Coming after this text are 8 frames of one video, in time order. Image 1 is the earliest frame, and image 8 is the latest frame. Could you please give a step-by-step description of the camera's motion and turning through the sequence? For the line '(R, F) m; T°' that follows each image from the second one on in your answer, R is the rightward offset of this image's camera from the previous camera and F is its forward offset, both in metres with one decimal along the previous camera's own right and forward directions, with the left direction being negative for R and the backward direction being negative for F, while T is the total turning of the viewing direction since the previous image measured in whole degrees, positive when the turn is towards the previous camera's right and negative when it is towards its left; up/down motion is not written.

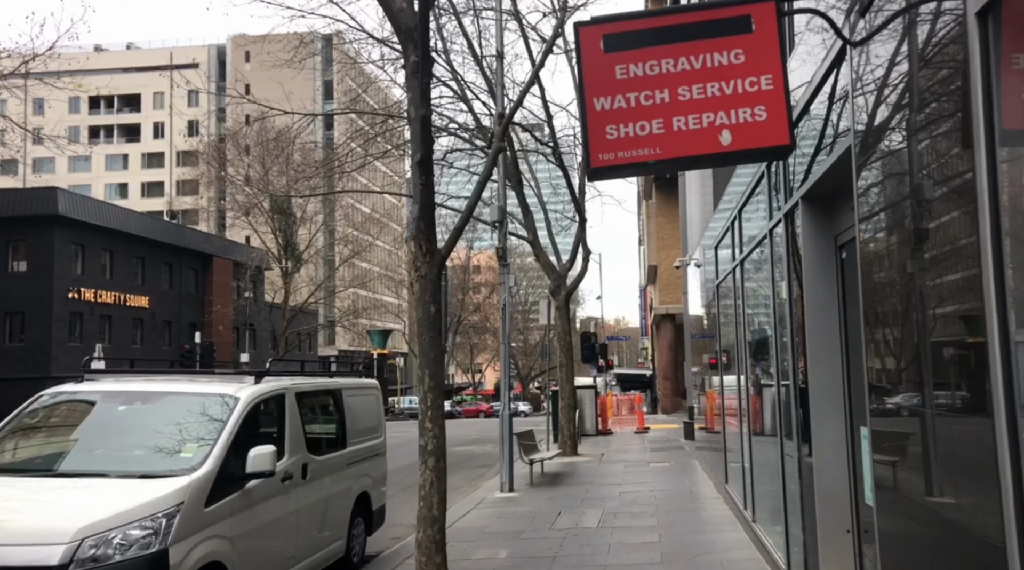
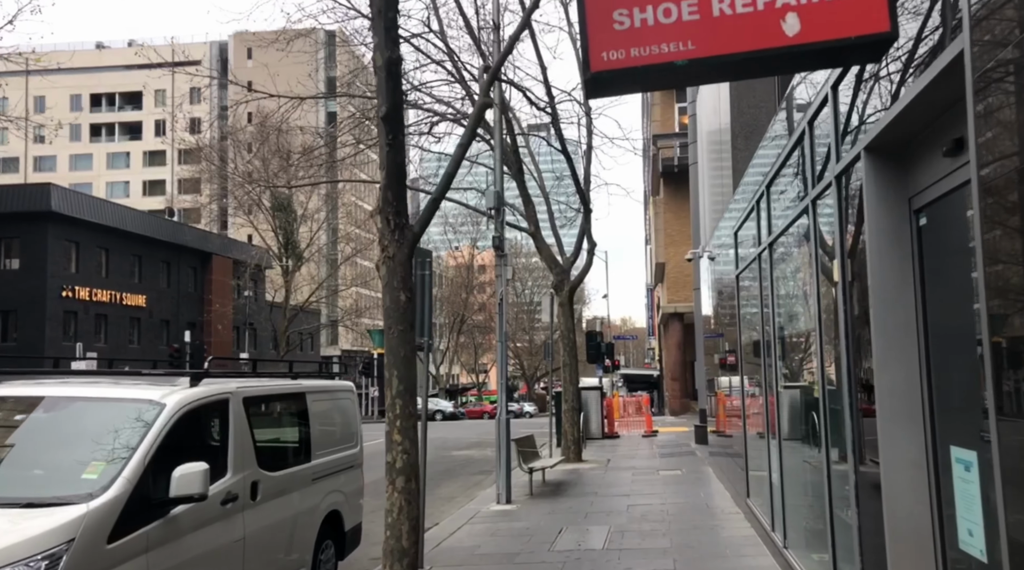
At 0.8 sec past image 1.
(+0.1, +1.0) m; 0°
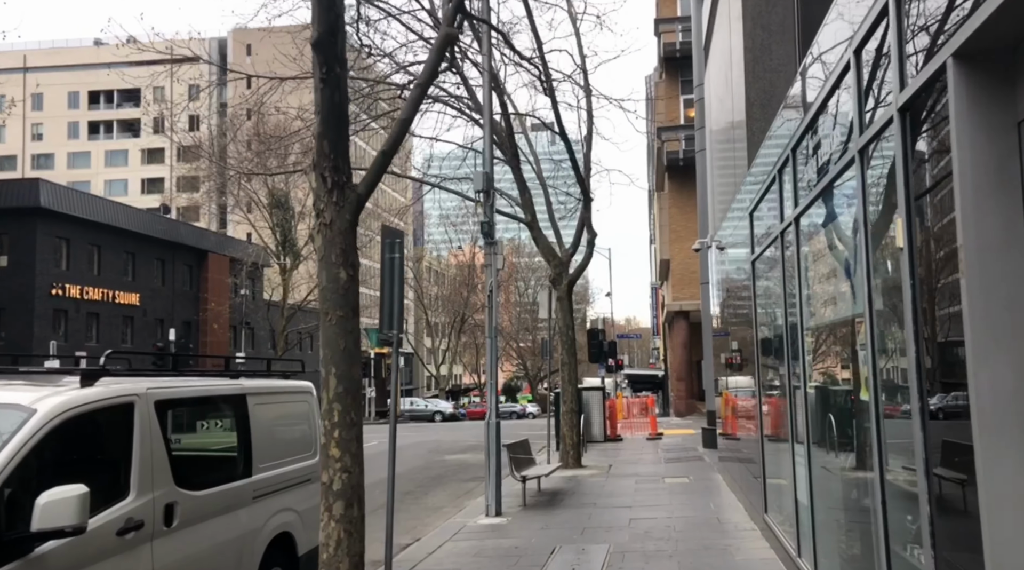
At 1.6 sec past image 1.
(+0.2, +1.0) m; 0°
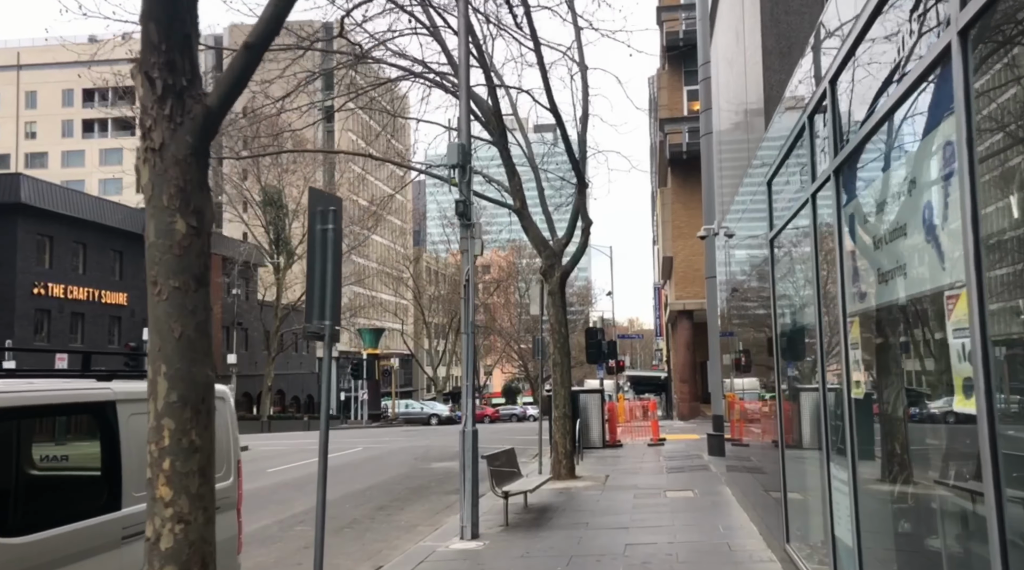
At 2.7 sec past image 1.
(+0.2, +1.3) m; 0°
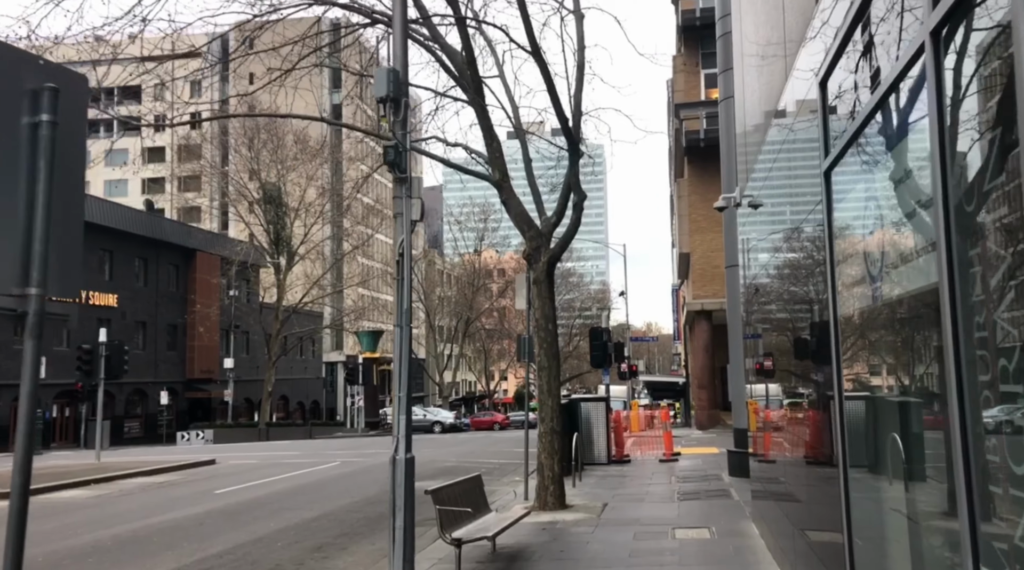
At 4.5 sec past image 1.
(+0.5, +2.4) m; -1°
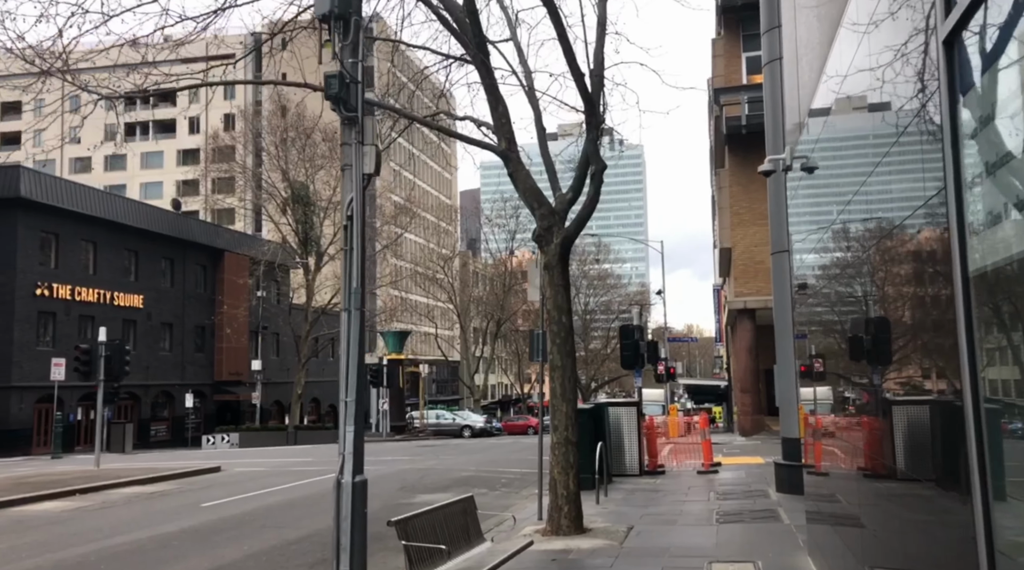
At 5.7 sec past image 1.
(+0.3, +1.6) m; -2°
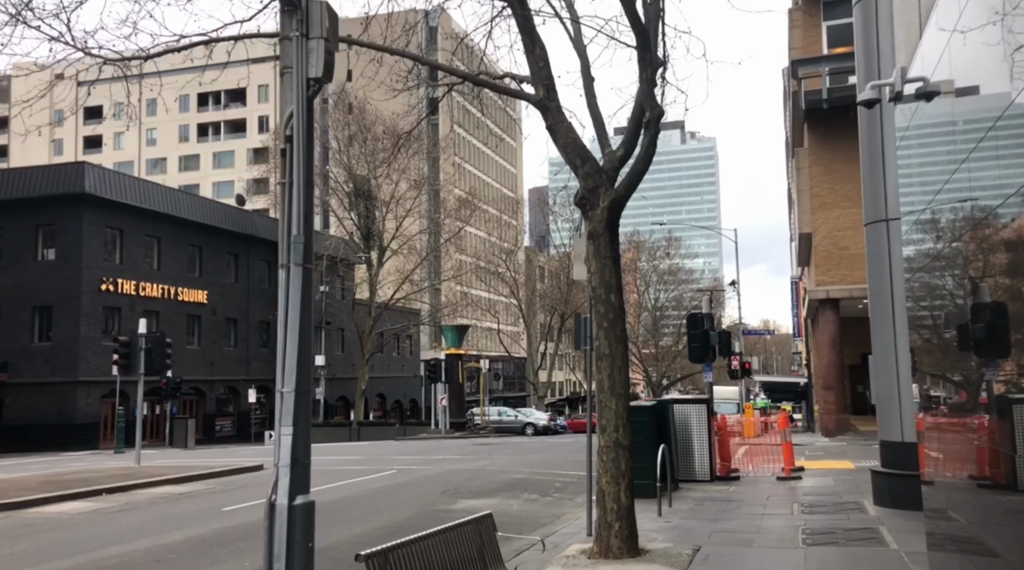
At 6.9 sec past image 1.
(+0.3, +1.5) m; -4°
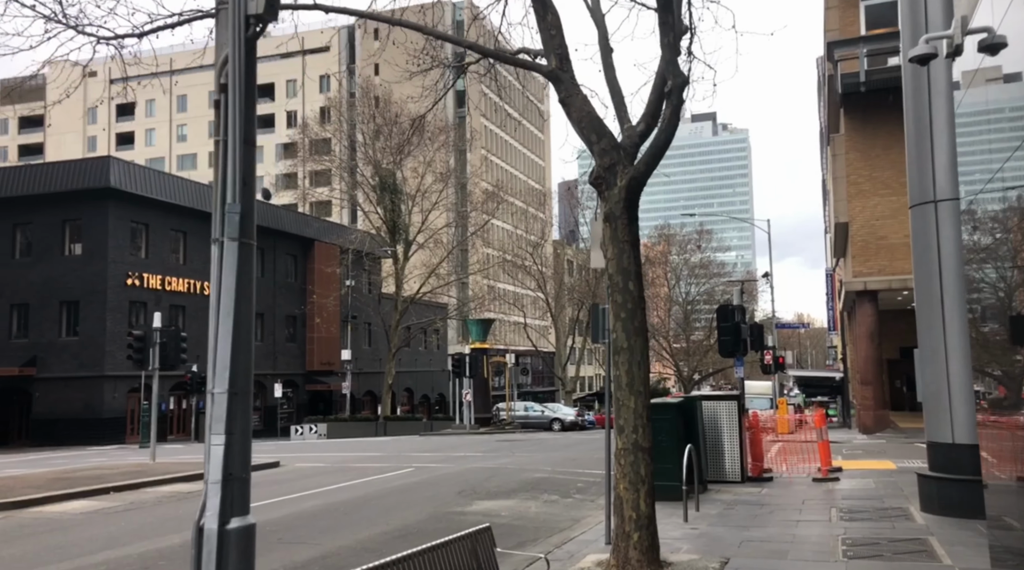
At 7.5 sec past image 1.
(+0.2, +0.7) m; -2°
